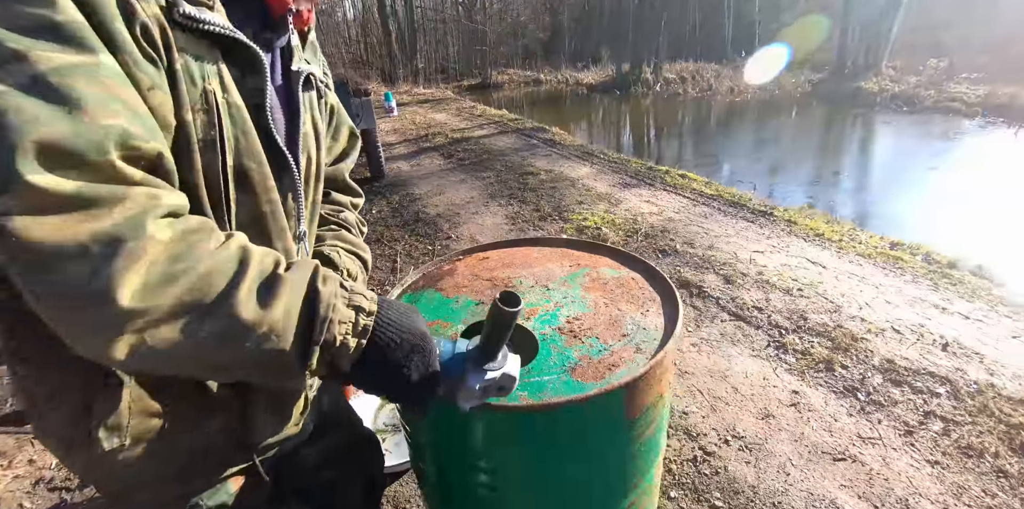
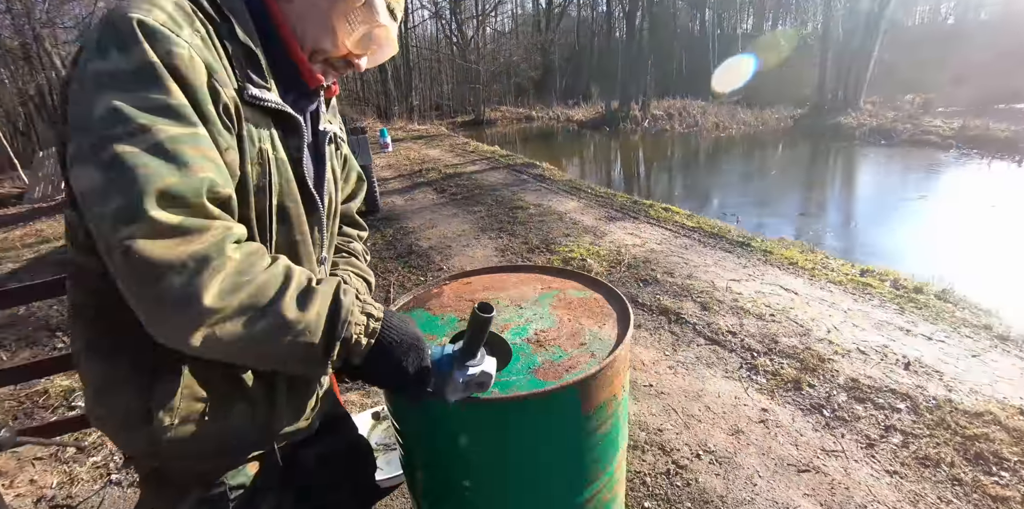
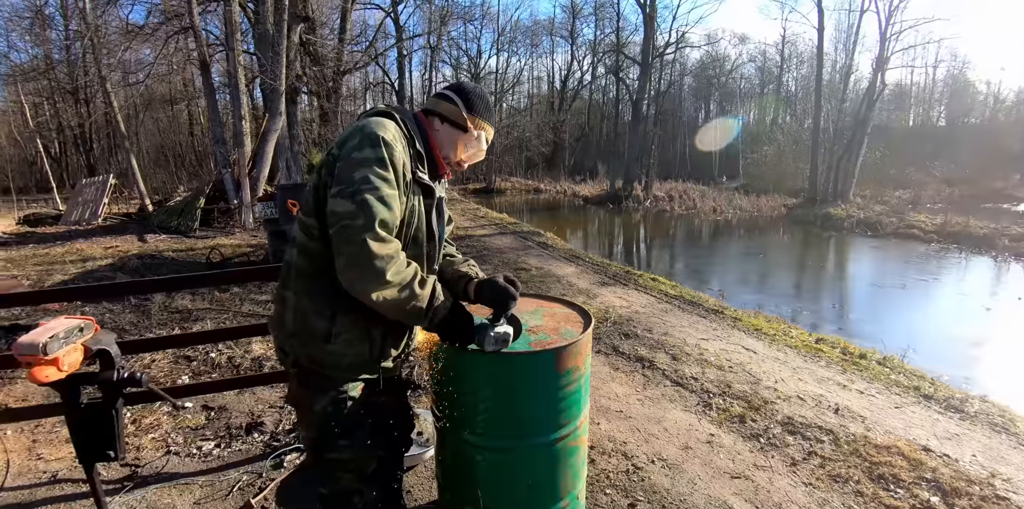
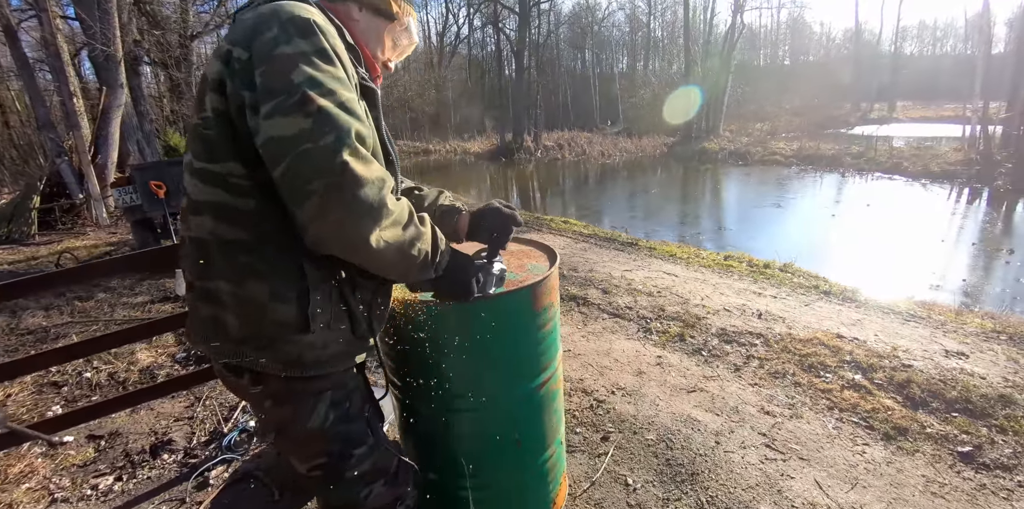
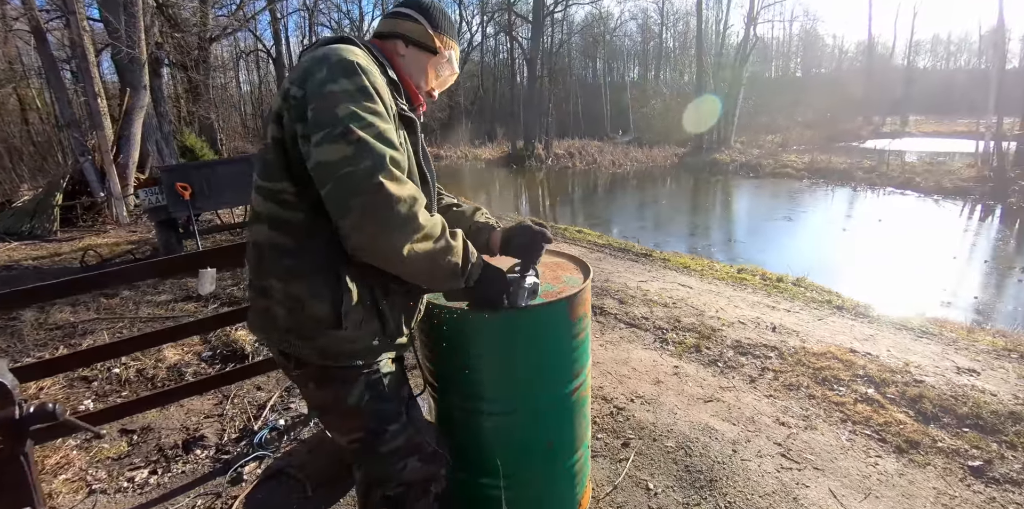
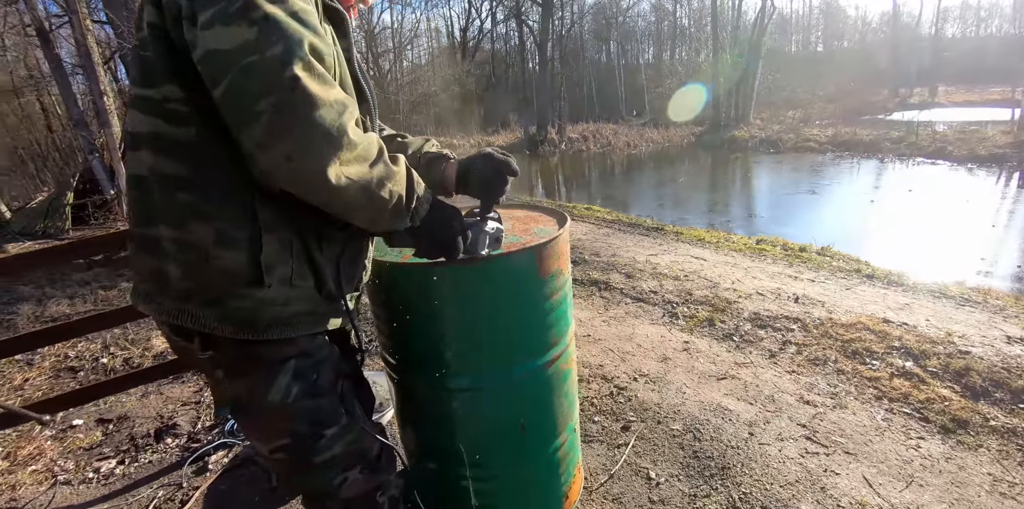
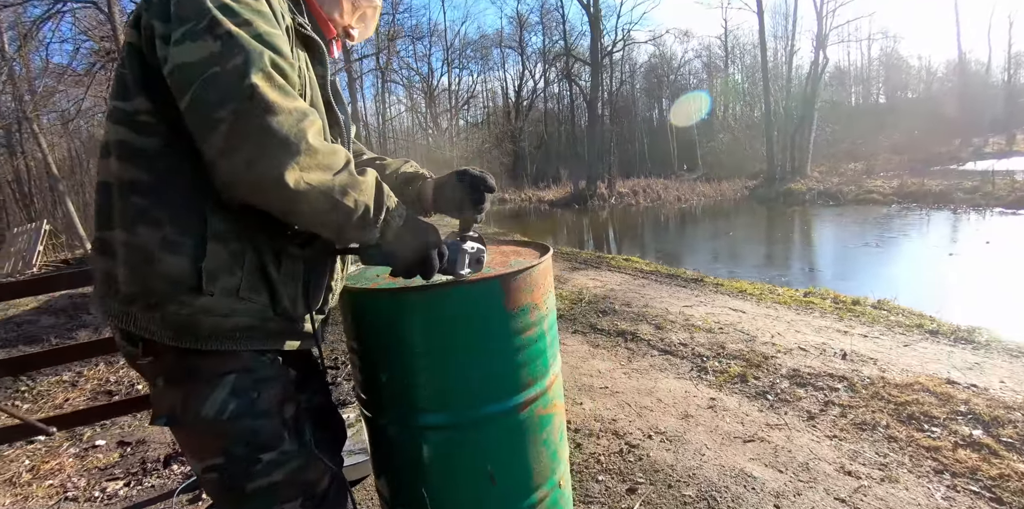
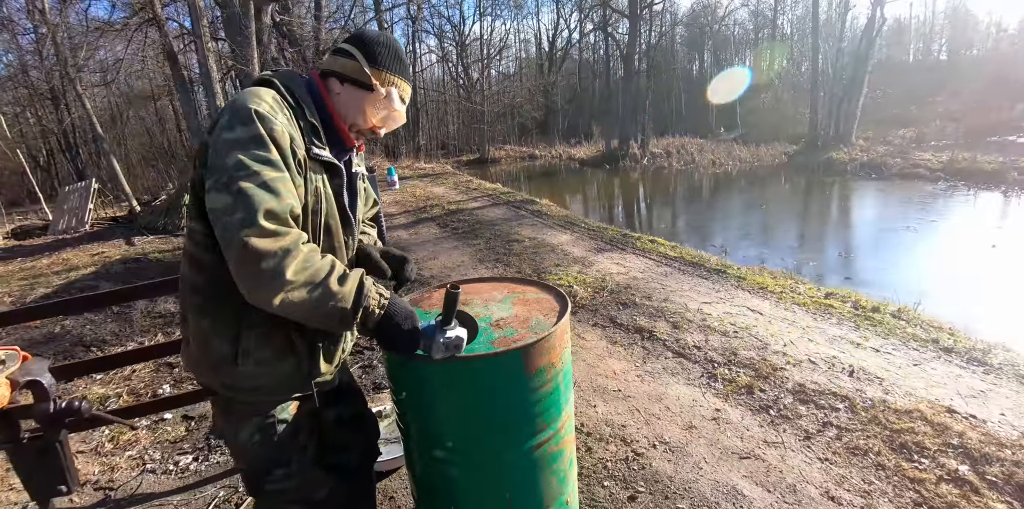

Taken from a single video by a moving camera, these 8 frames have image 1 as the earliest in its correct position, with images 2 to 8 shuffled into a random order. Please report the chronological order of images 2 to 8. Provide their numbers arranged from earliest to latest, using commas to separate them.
2, 8, 3, 5, 4, 6, 7
